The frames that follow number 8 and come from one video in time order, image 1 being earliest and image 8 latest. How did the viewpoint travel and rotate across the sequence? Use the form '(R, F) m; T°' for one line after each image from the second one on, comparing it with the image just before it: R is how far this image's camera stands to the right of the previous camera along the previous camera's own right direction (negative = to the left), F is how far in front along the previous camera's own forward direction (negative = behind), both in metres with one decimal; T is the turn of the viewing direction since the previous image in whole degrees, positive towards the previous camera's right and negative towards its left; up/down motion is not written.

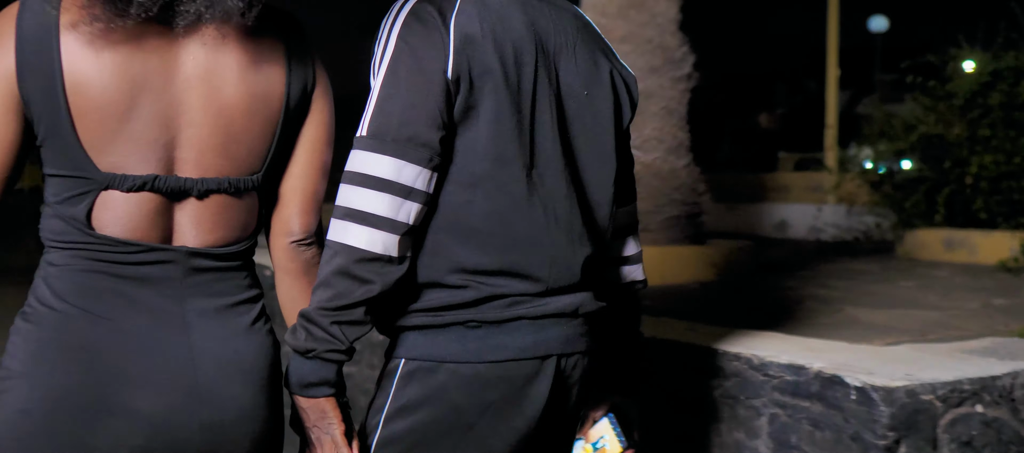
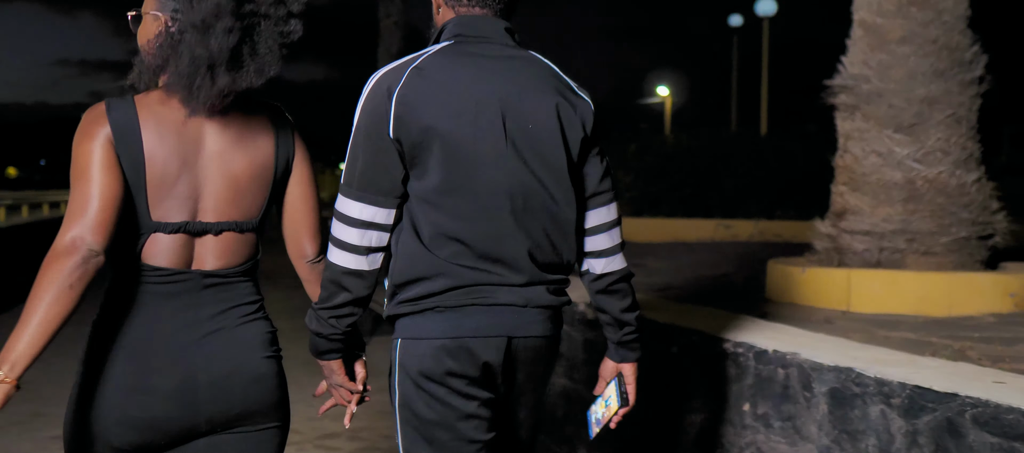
(-0.1, +0.2) m; -15°
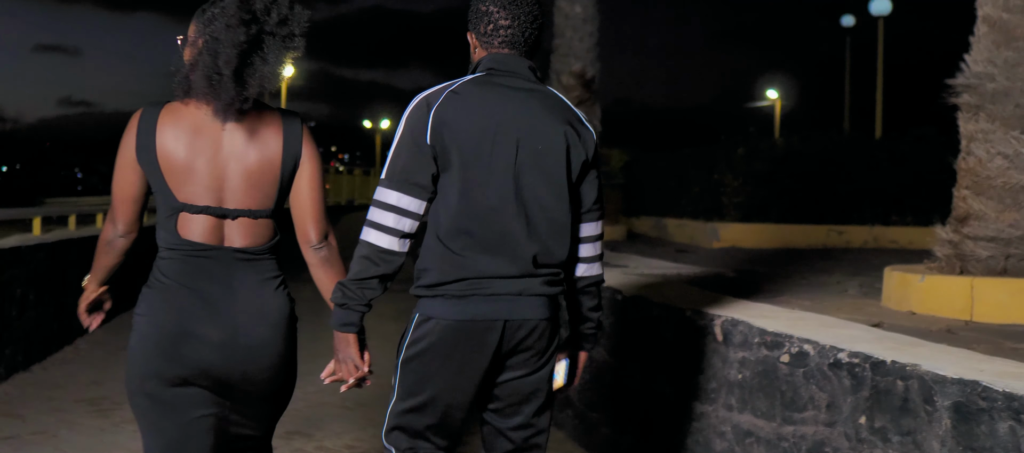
(0.0, 0.0) m; -6°
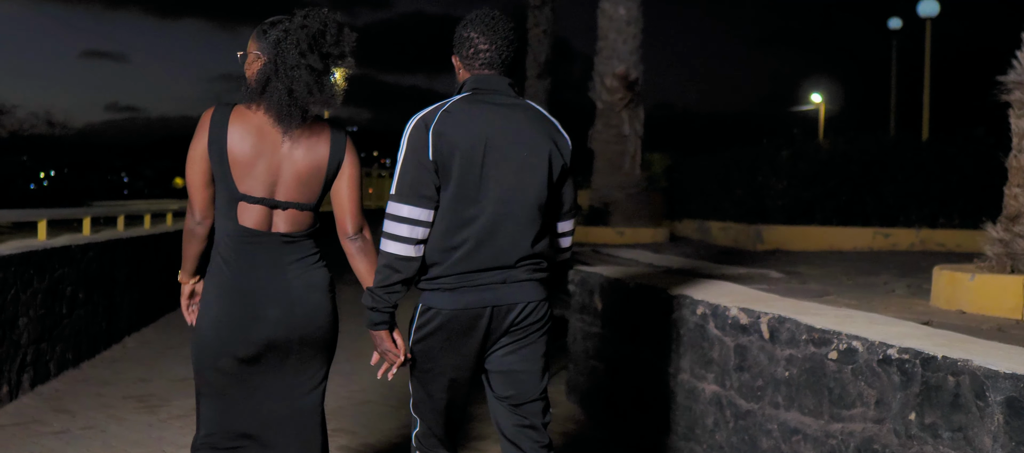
(0.0, 0.0) m; -2°
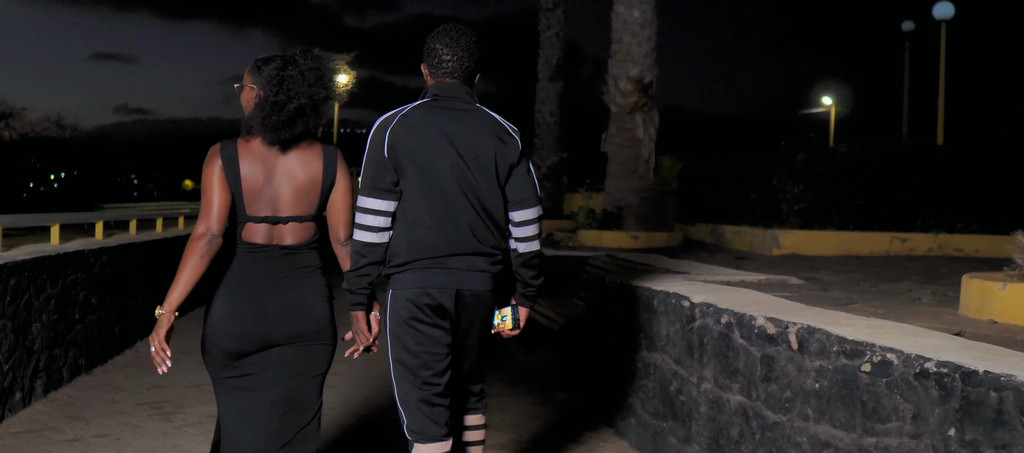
(-0.1, +0.1) m; -1°
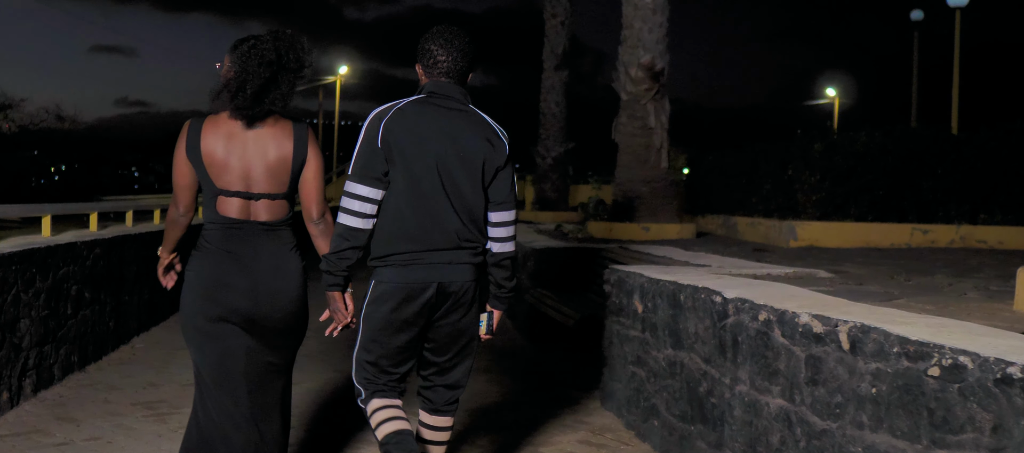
(-0.1, +0.3) m; 0°
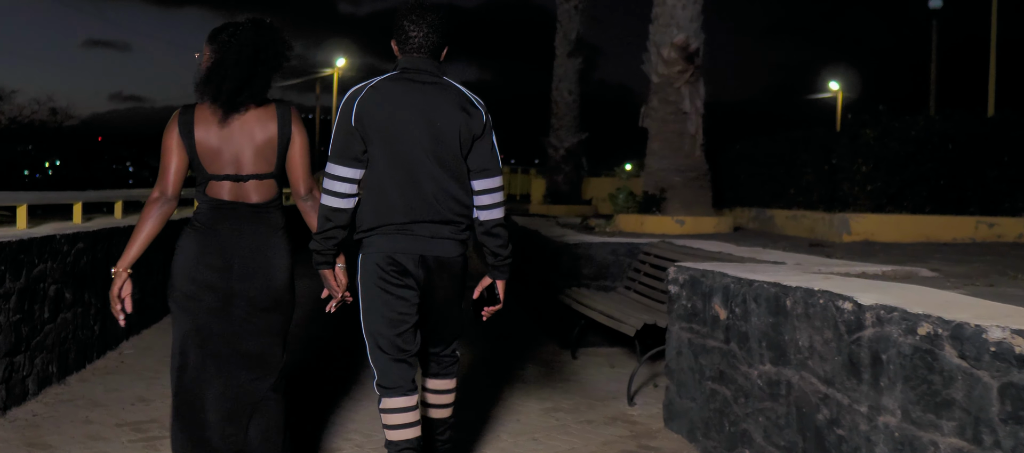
(-0.3, +0.9) m; 0°
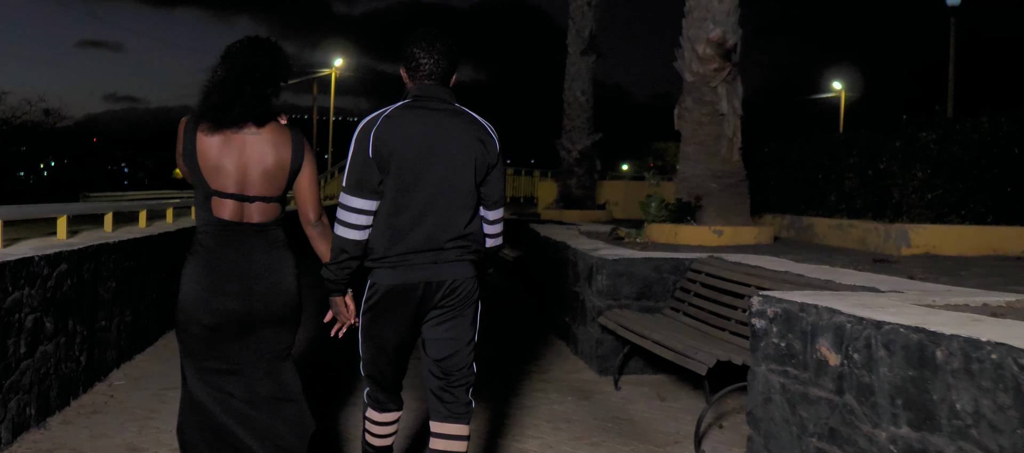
(-0.3, +0.8) m; 0°
